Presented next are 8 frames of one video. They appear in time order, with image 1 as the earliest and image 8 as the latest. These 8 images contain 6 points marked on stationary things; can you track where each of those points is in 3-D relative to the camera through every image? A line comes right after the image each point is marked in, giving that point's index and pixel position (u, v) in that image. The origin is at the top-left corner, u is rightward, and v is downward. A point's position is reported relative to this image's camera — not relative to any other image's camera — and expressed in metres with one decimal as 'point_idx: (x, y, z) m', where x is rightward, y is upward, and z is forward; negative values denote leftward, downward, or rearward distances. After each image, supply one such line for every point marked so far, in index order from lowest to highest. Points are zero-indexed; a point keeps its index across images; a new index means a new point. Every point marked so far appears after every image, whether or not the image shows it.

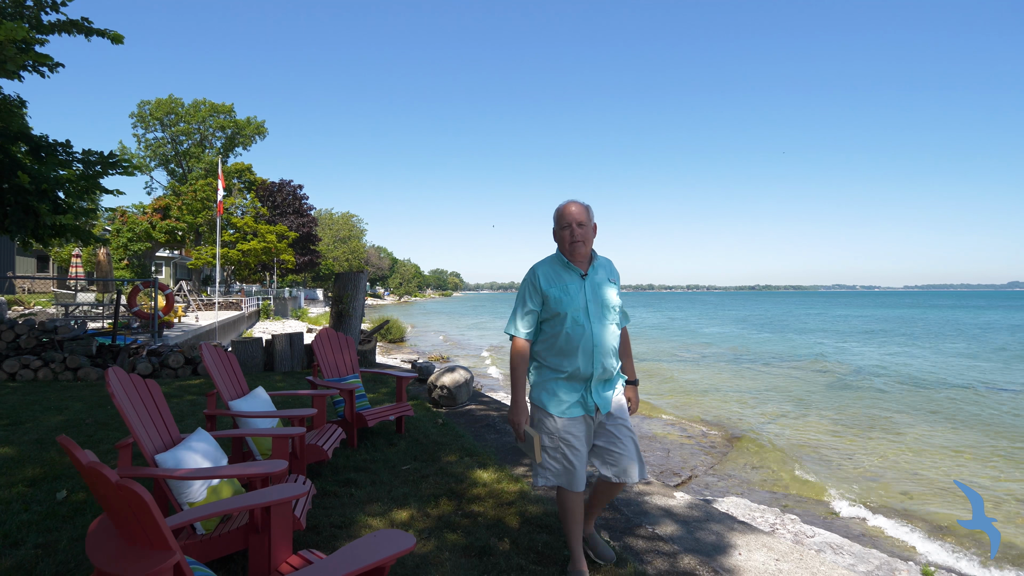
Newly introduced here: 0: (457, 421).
0: (-0.5, -1.3, +5.7) m
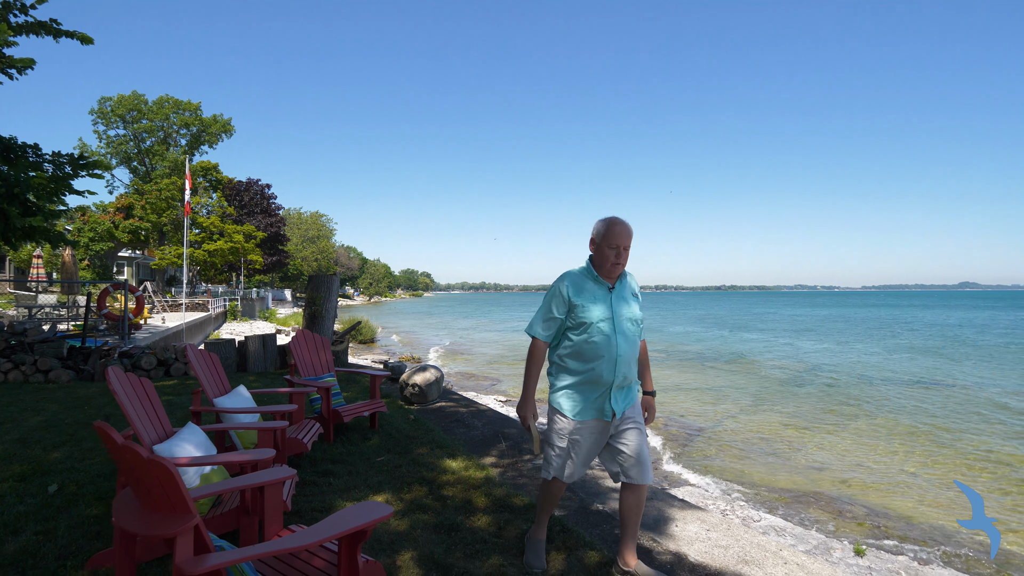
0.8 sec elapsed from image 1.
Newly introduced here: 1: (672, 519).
0: (-0.9, -1.3, +6.0) m
1: (+0.9, -1.3, +3.3) m
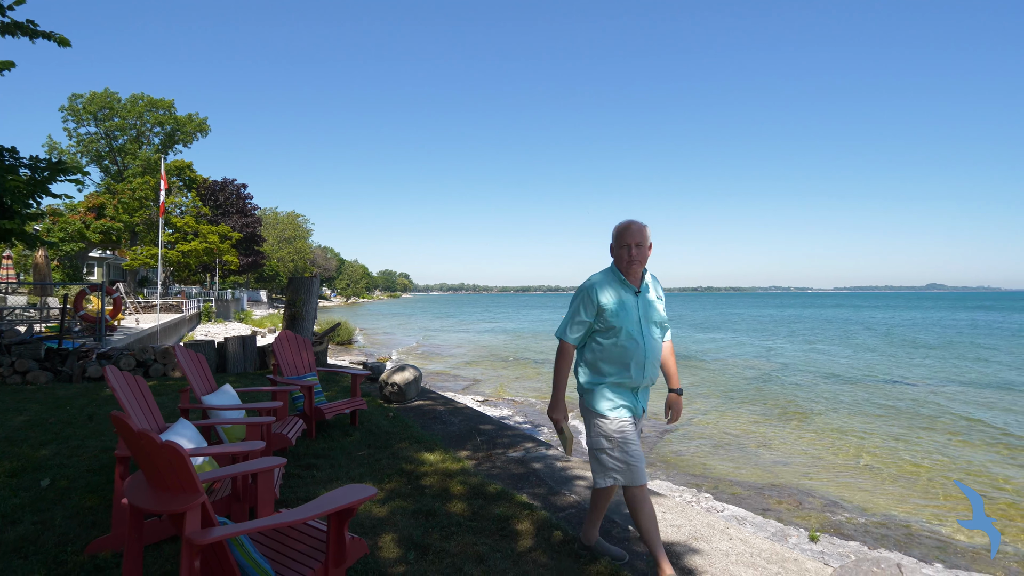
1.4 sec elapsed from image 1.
0: (-1.1, -1.3, +6.2) m
1: (+0.7, -1.3, +3.6) m
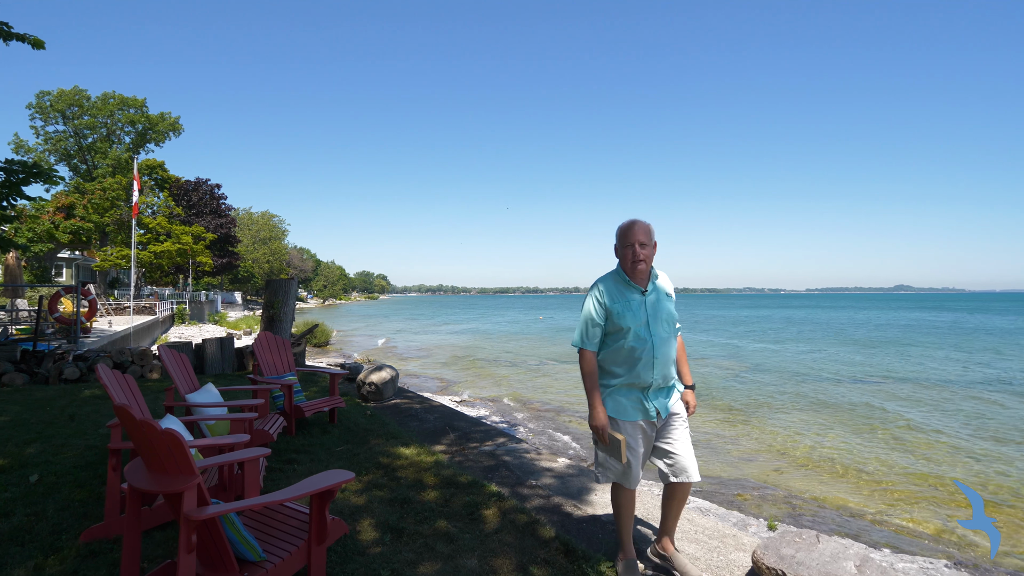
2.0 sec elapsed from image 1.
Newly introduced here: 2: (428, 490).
0: (-1.4, -1.3, +6.5) m
1: (+0.5, -1.3, +3.9) m
2: (-0.5, -1.3, +3.7) m
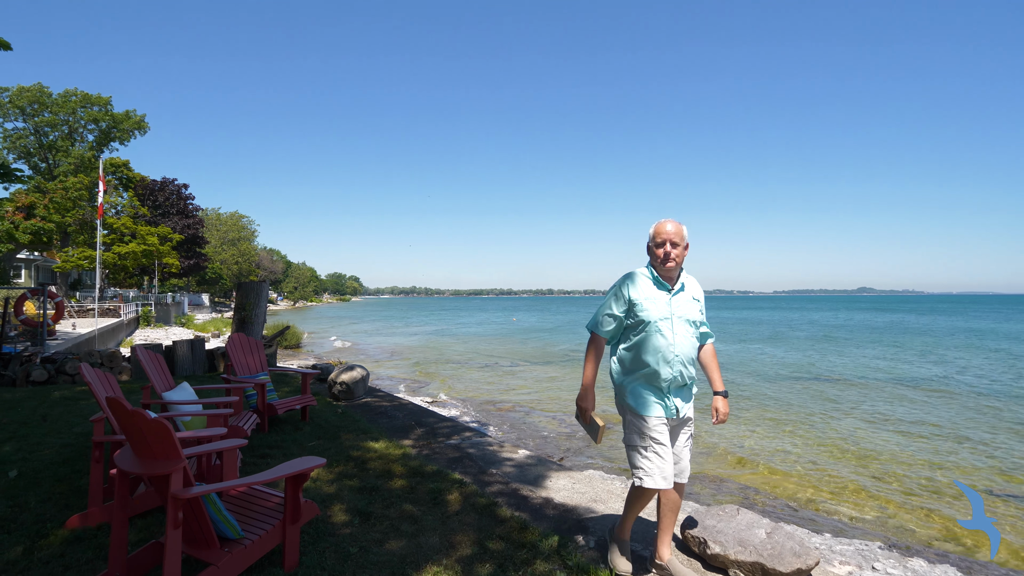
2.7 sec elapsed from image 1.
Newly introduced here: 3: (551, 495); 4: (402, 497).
0: (-1.8, -1.4, +6.7) m
1: (+0.3, -1.3, +4.2) m
2: (-0.8, -1.3, +4.0) m
3: (+0.3, -1.3, +3.8) m
4: (-0.7, -1.3, +3.6) m
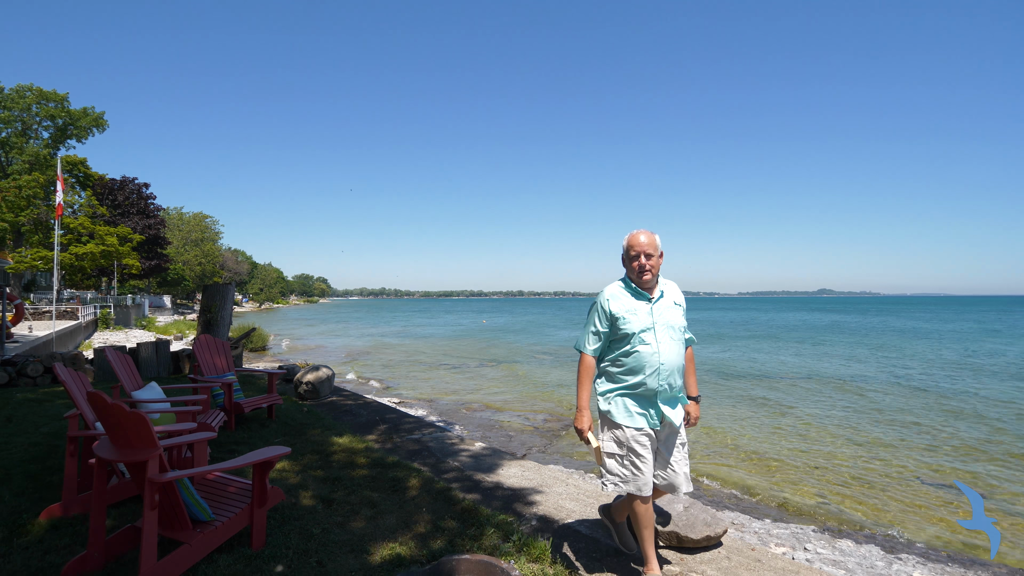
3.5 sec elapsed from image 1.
0: (-2.2, -1.4, +6.9) m
1: (-0.1, -1.4, +4.5) m
2: (-1.1, -1.3, +4.2) m
3: (-0.1, -1.3, +4.1) m
4: (-1.0, -1.3, +3.9) m
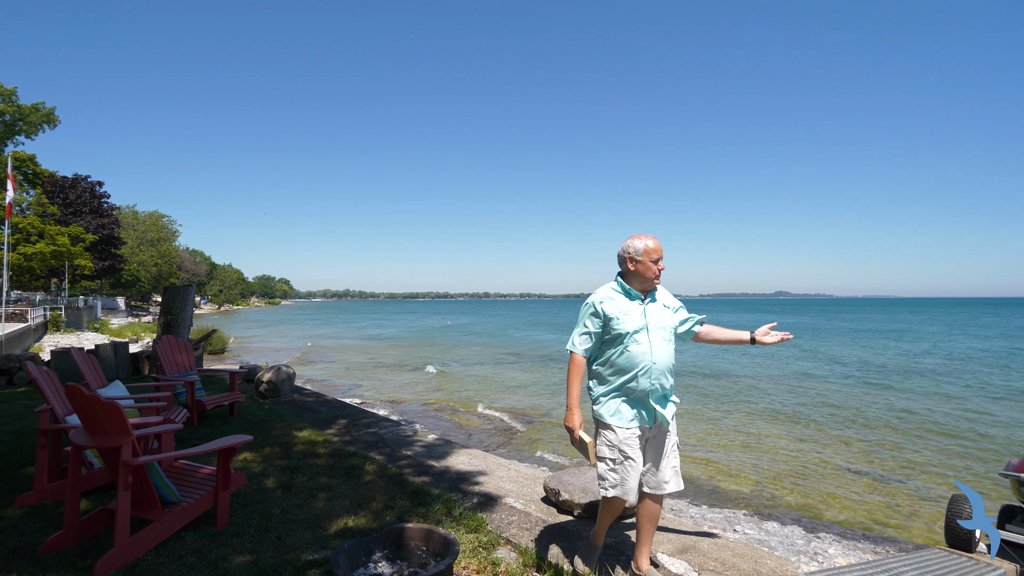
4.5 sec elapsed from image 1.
0: (-2.8, -1.4, +7.1) m
1: (-0.5, -1.4, +4.9) m
2: (-1.5, -1.3, +4.5) m
3: (-0.5, -1.4, +4.5) m
4: (-1.4, -1.3, +4.2) m
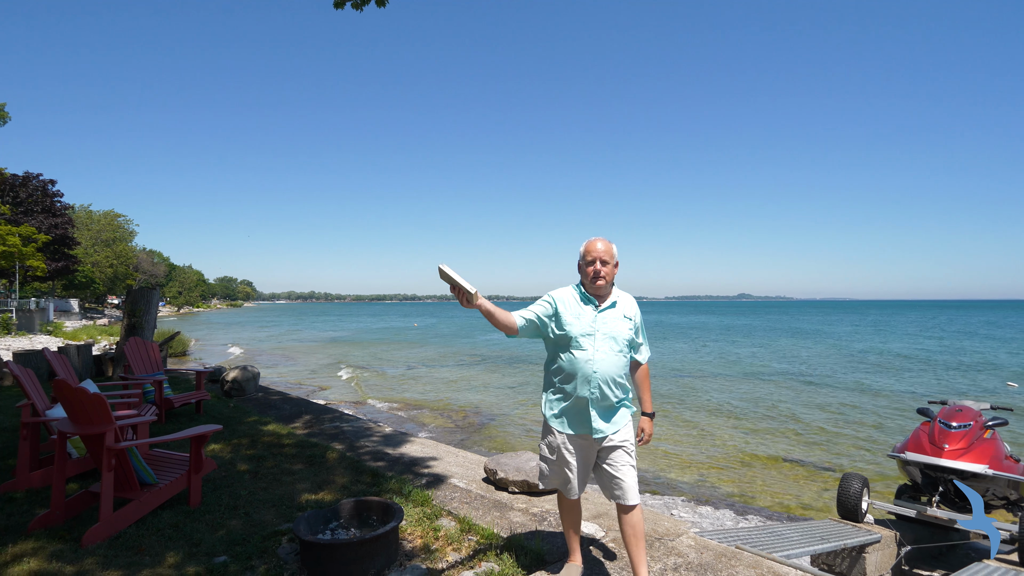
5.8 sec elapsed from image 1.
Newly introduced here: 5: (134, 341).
0: (-3.3, -1.5, +7.5) m
1: (-0.9, -1.4, +5.4) m
2: (-1.9, -1.3, +4.9) m
3: (-0.9, -1.4, +4.9) m
4: (-1.8, -1.3, +4.6) m
5: (-4.3, -0.6, +6.7) m
